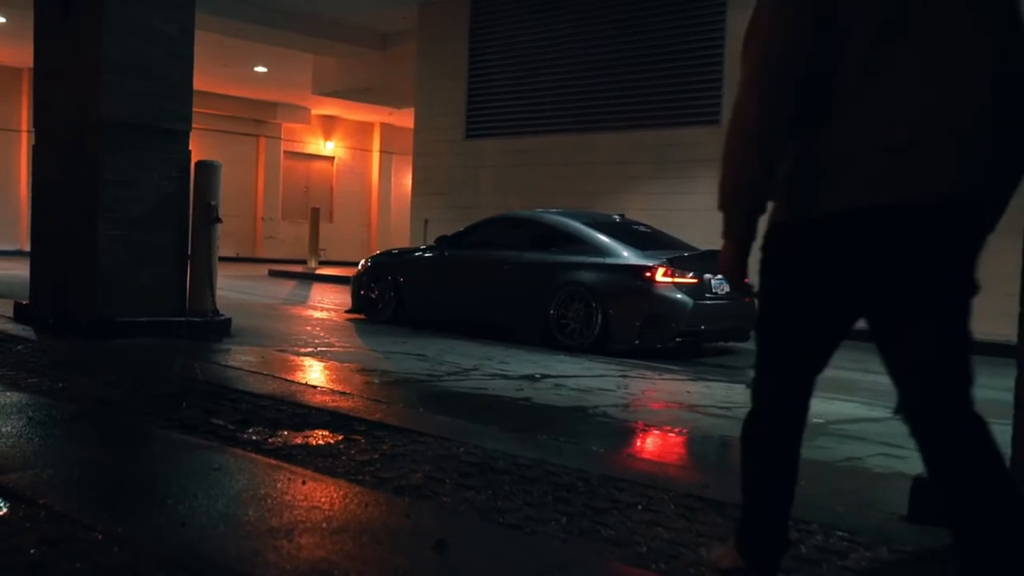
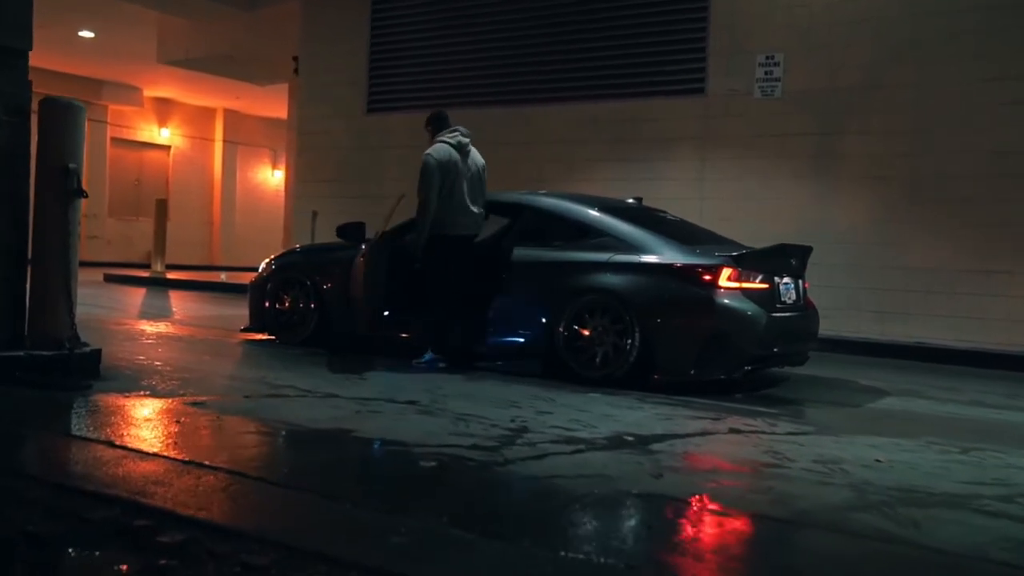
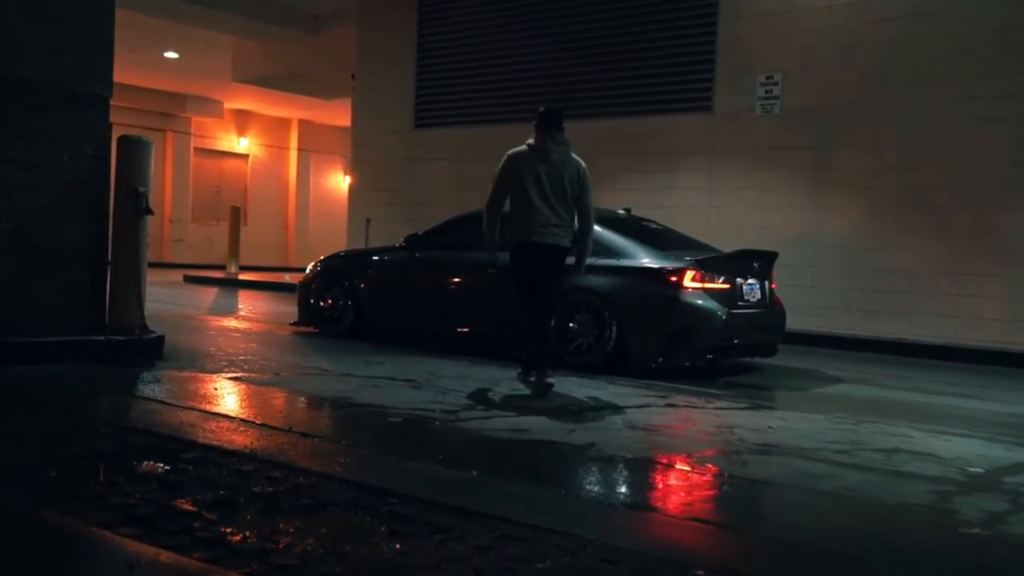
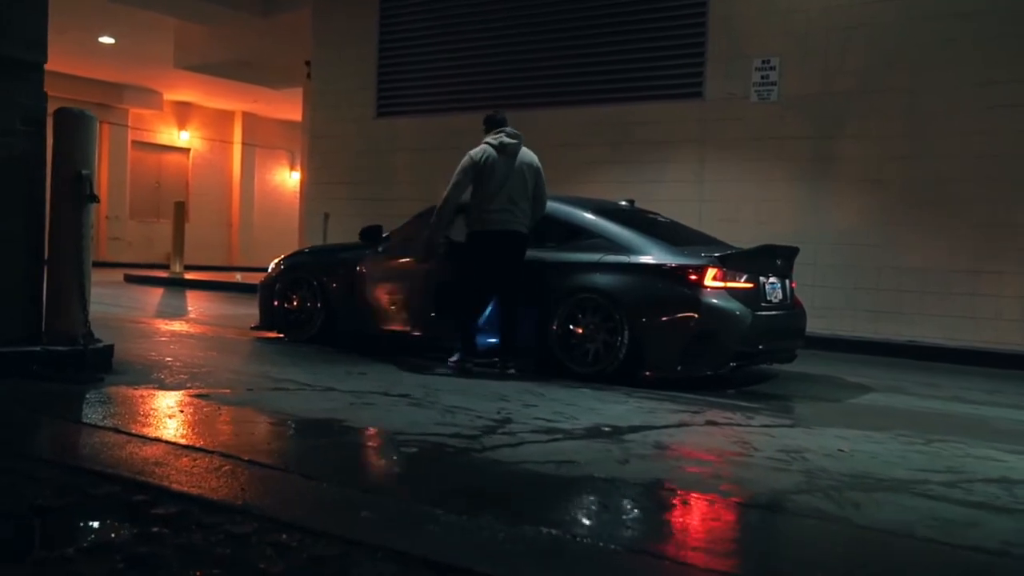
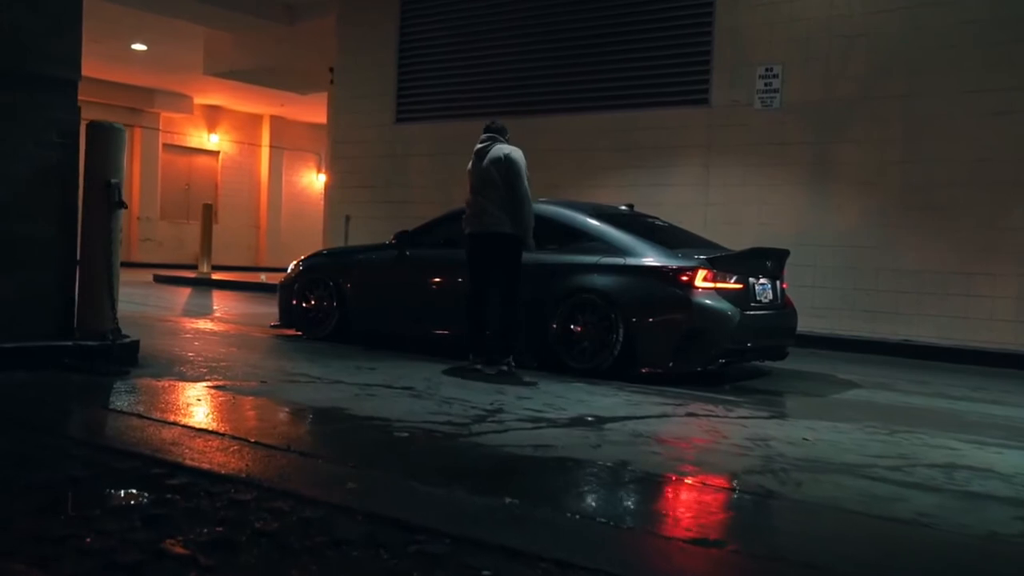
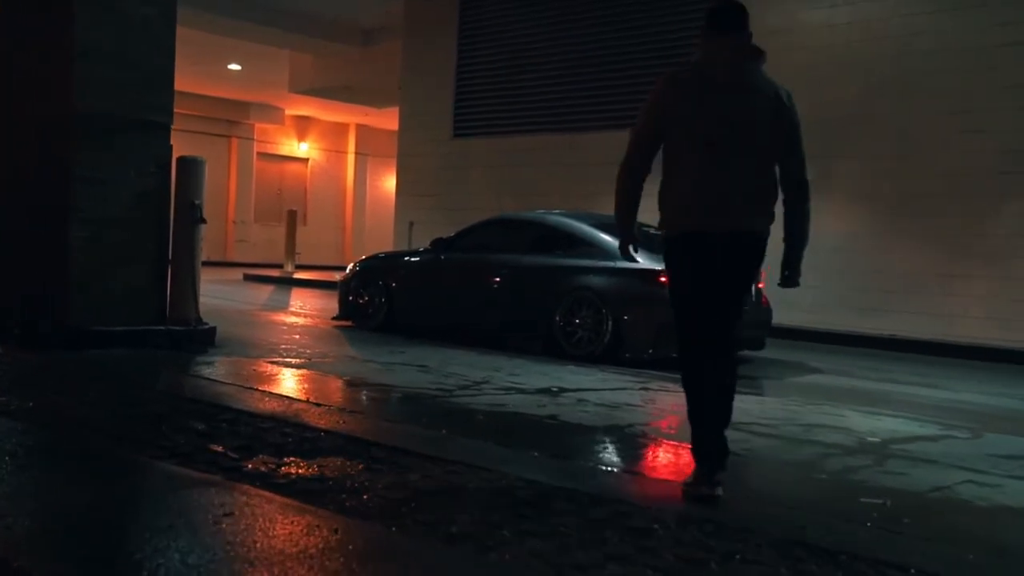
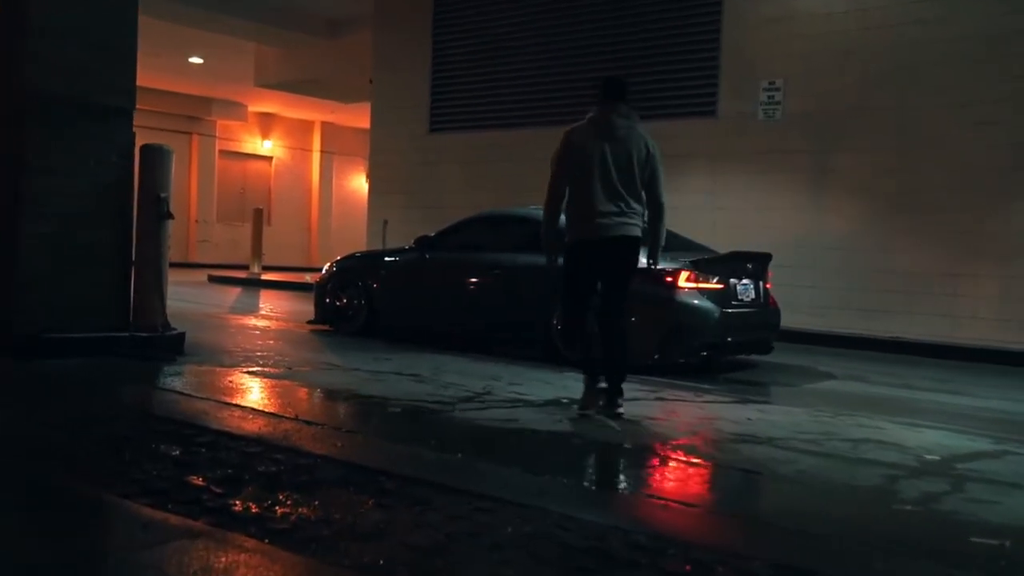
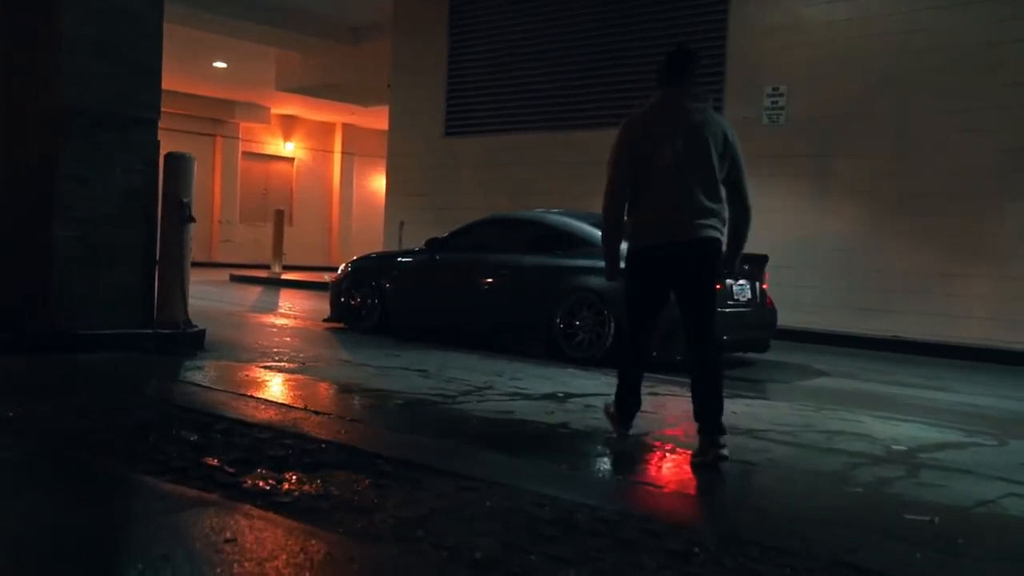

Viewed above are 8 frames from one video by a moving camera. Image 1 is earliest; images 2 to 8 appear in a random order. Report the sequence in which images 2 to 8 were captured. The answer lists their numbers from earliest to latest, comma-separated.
6, 8, 7, 3, 5, 4, 2
